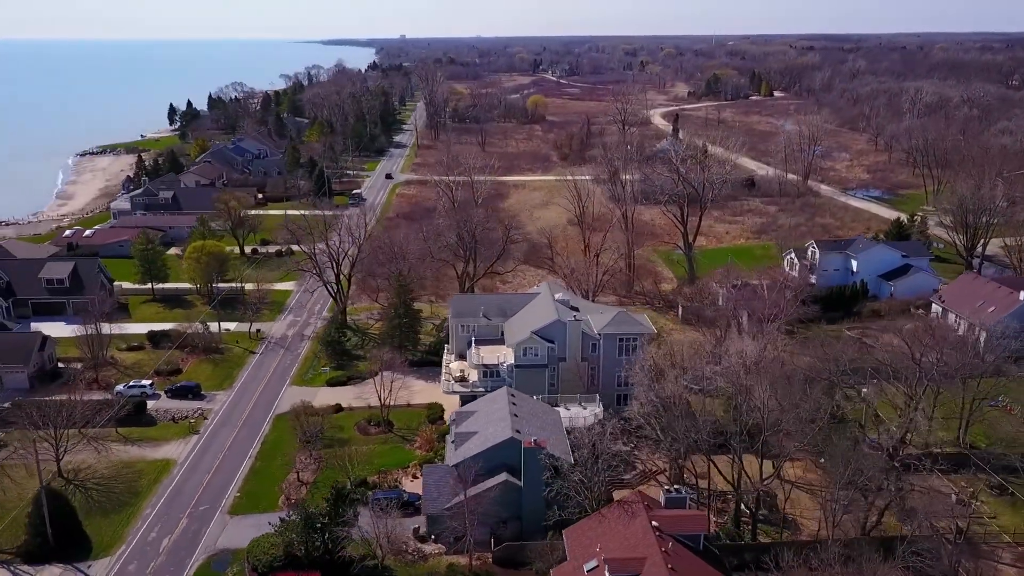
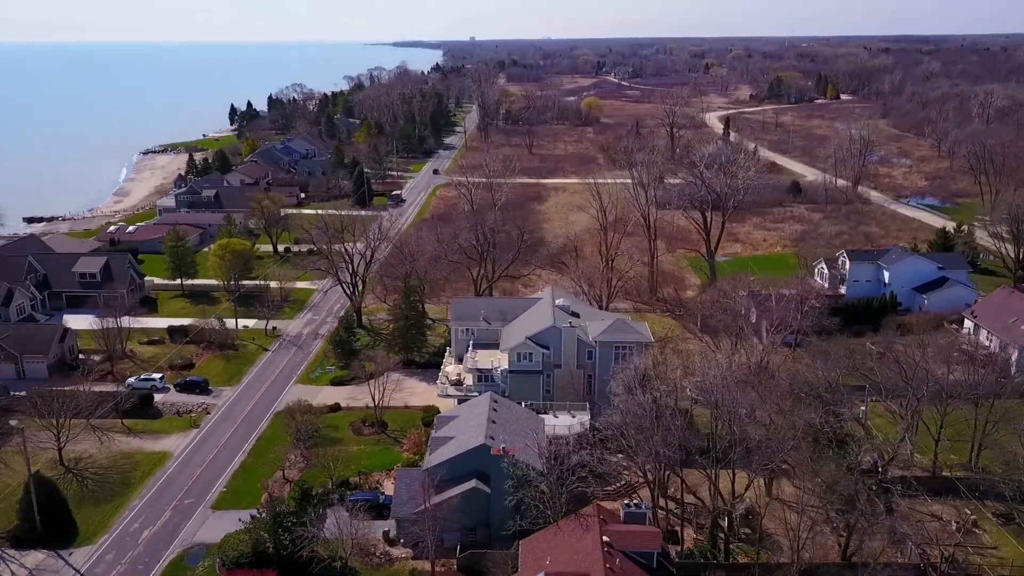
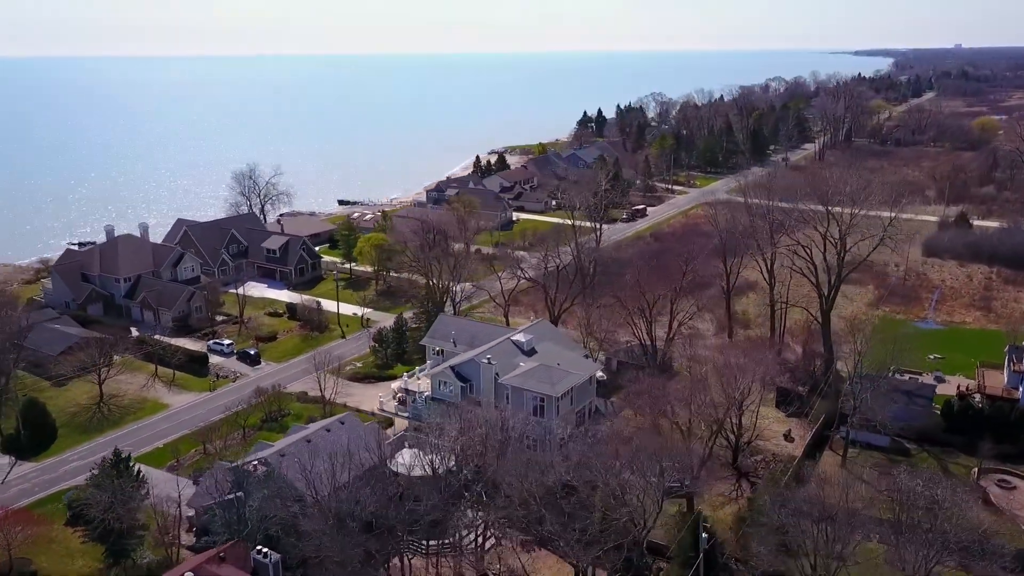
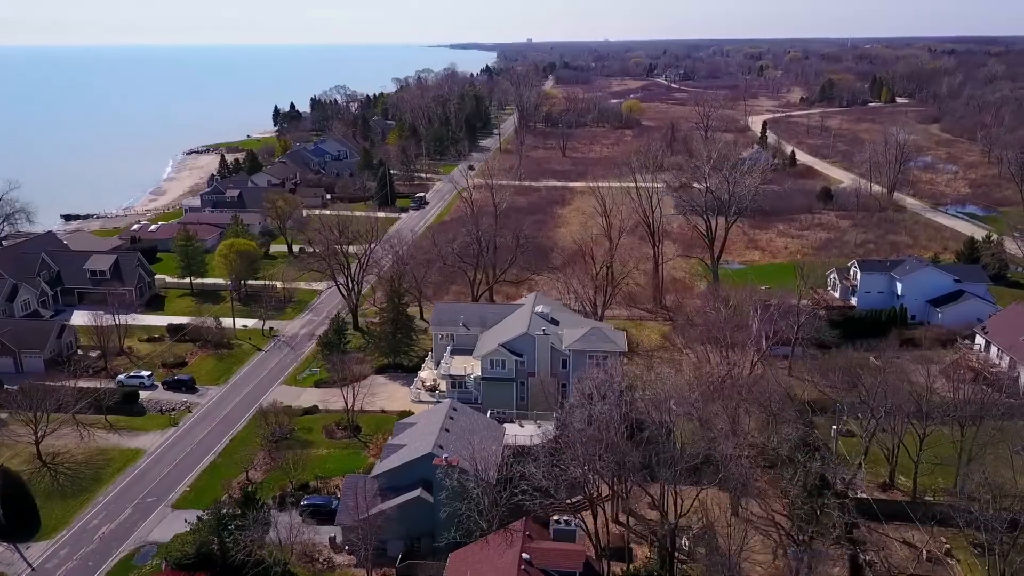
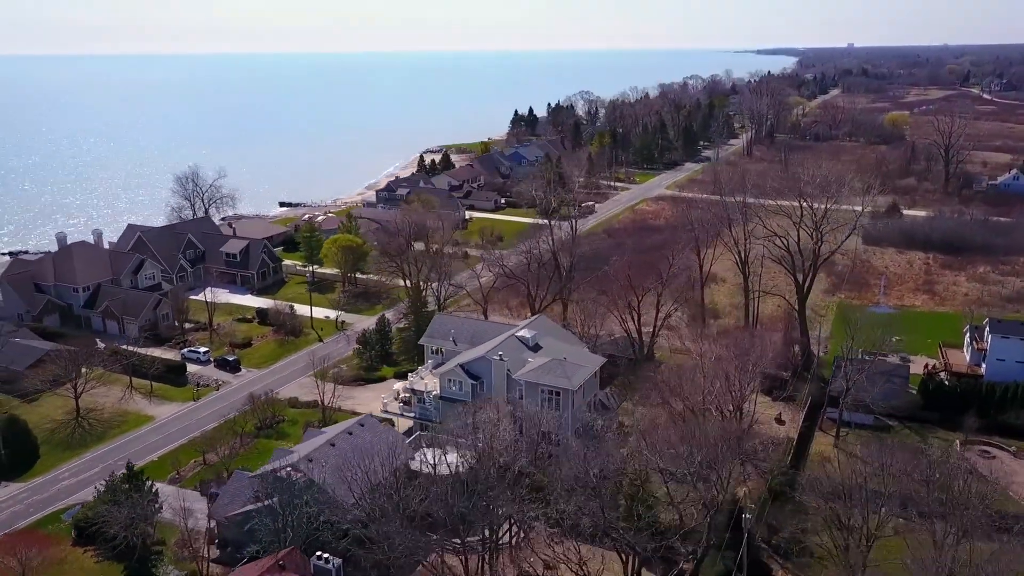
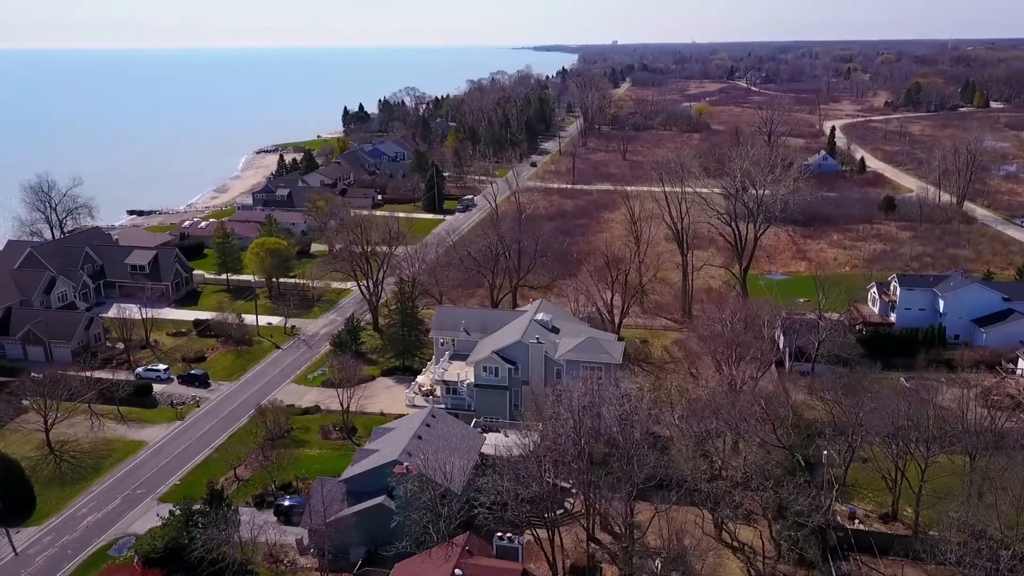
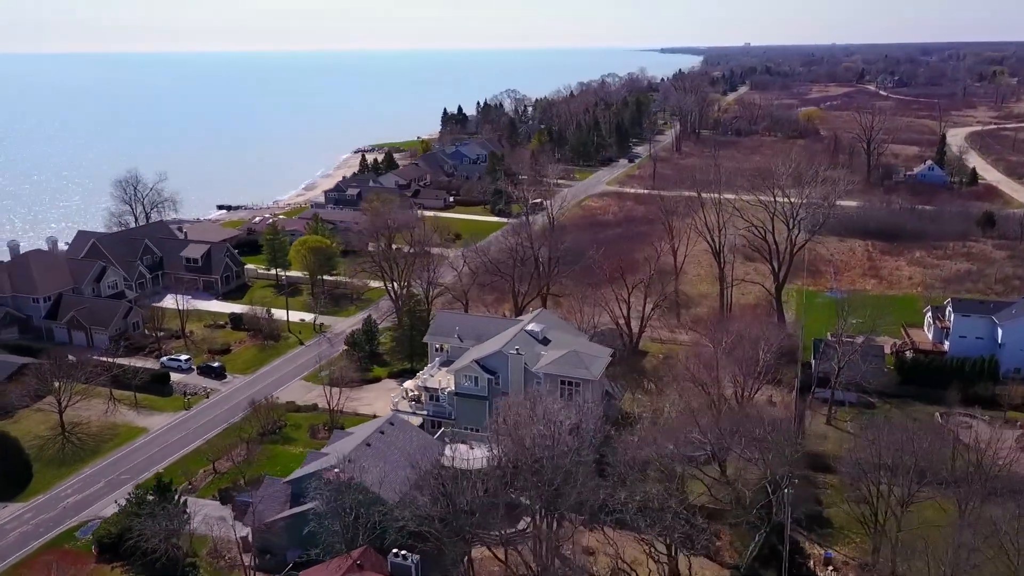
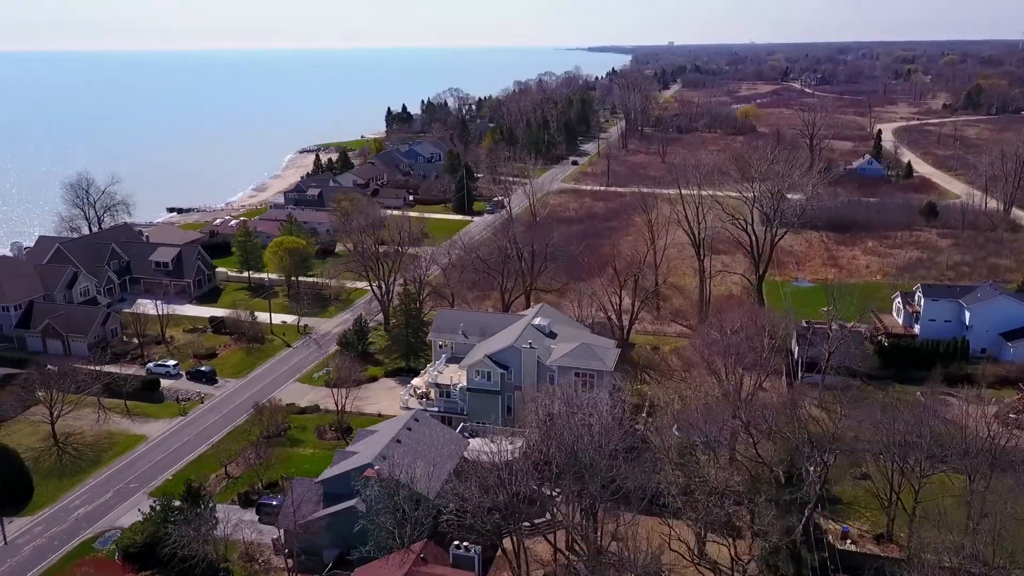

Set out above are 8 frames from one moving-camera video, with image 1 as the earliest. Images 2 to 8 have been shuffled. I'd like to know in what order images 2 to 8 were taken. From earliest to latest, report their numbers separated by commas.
2, 4, 6, 8, 7, 5, 3
